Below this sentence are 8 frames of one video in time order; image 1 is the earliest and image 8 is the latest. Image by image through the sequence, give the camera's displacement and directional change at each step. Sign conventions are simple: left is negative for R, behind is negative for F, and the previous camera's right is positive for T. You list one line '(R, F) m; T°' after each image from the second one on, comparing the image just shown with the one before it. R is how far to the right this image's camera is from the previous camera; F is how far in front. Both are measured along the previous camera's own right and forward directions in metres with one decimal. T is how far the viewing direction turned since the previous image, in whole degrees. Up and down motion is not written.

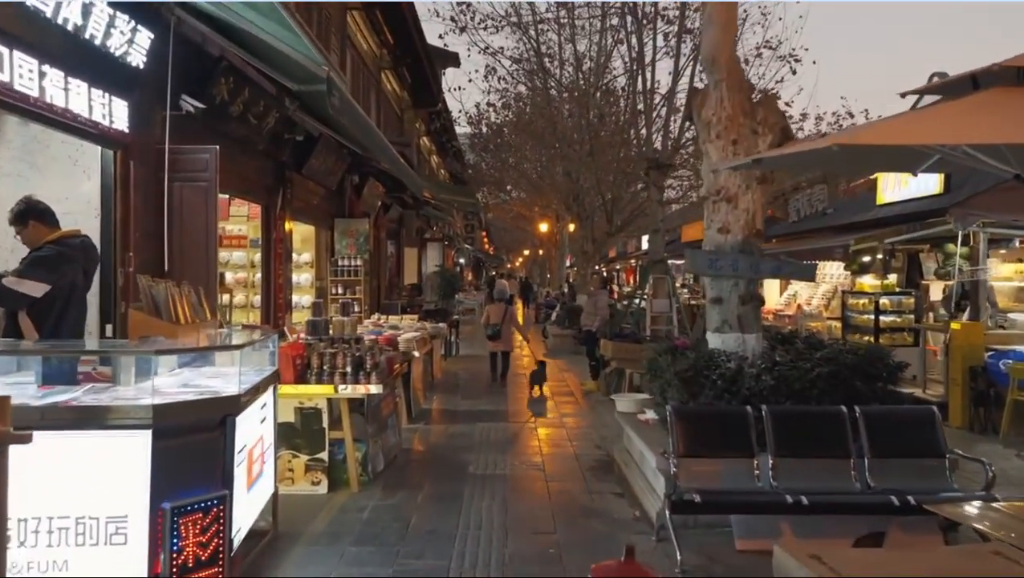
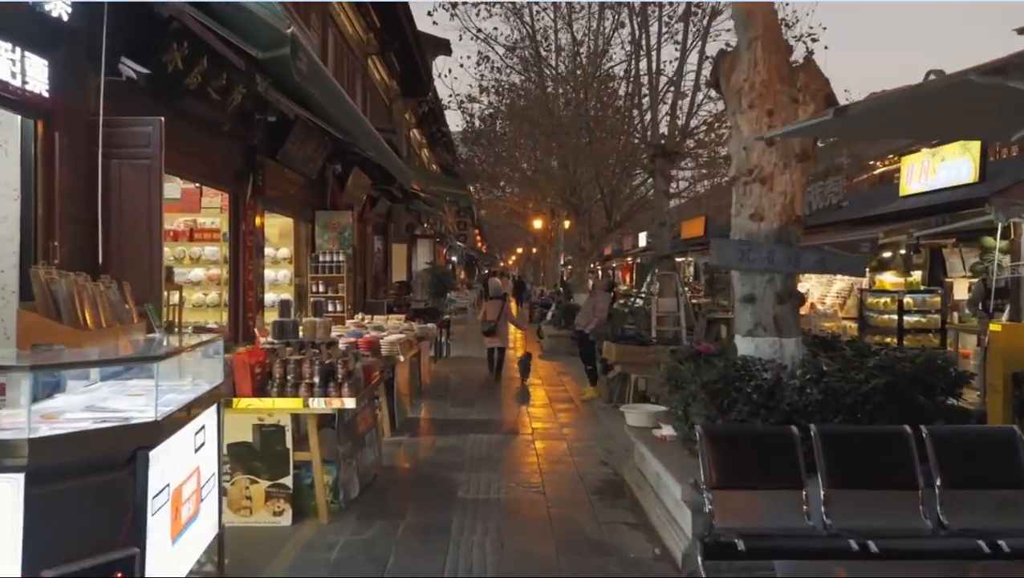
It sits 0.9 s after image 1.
(0.0, +1.0) m; +1°
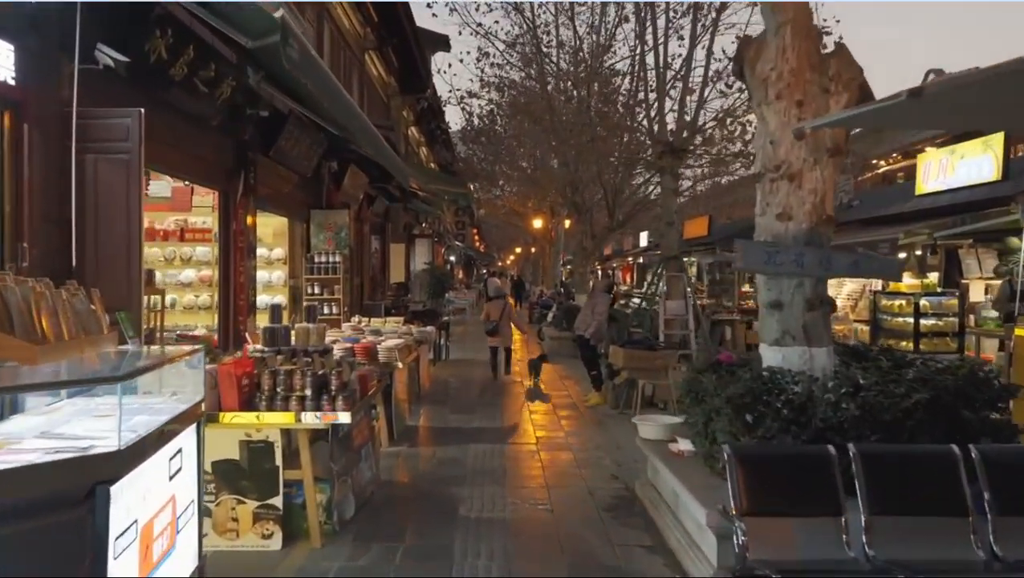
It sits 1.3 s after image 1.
(-0.1, +0.4) m; 0°
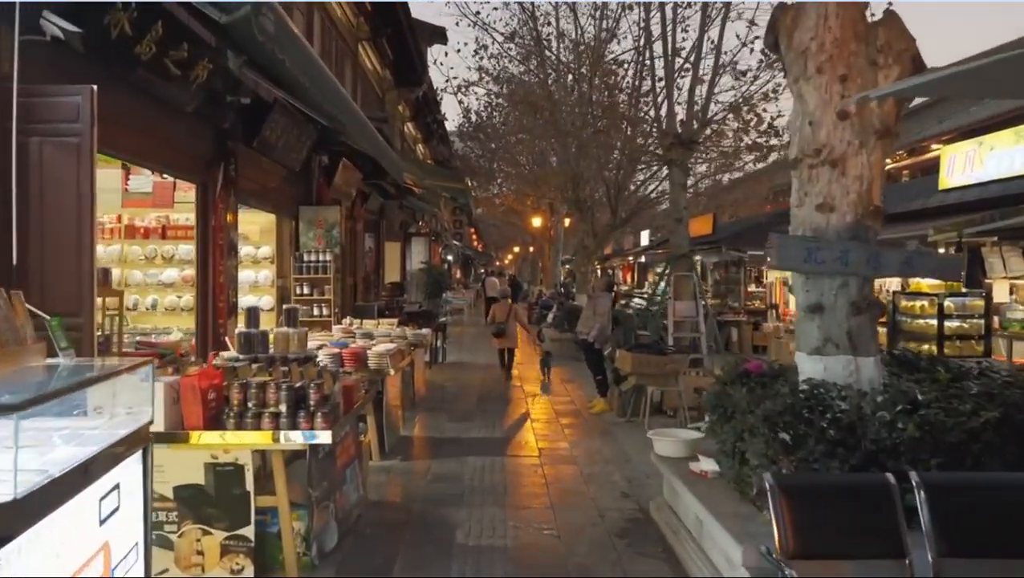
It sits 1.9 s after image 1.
(0.0, +0.6) m; 0°
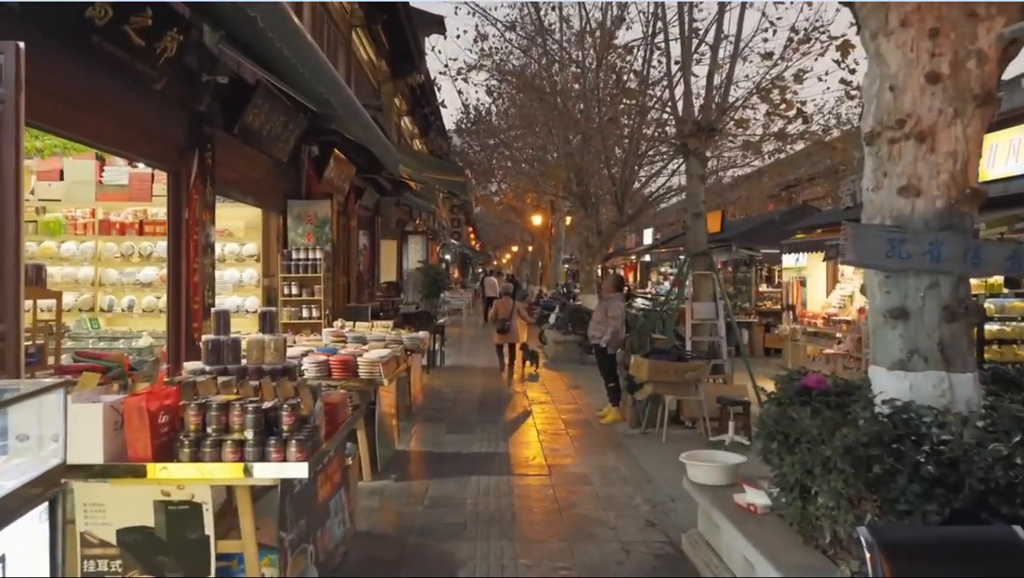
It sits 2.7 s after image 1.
(-0.1, +0.8) m; 0°
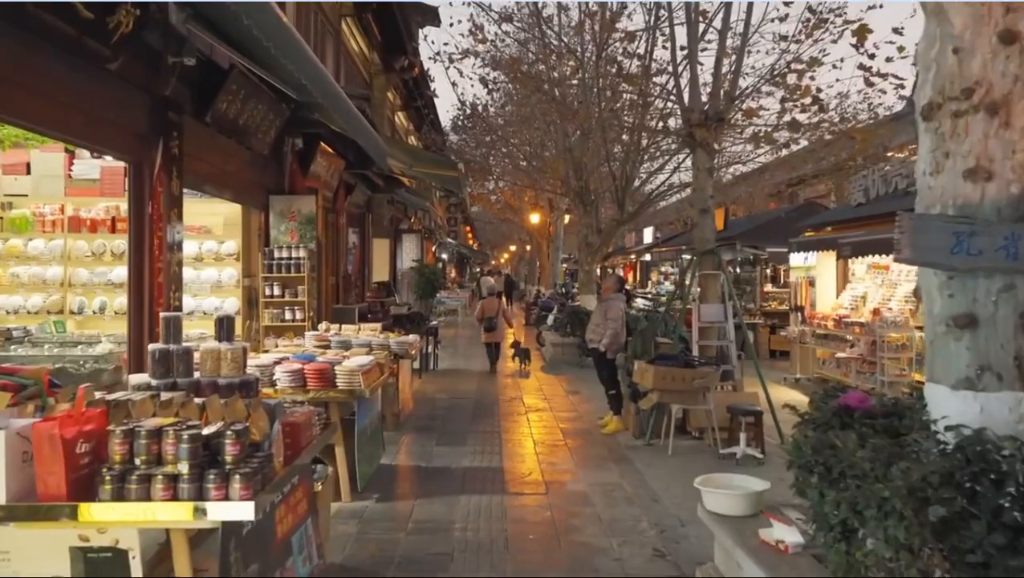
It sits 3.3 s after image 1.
(0.0, +0.6) m; 0°
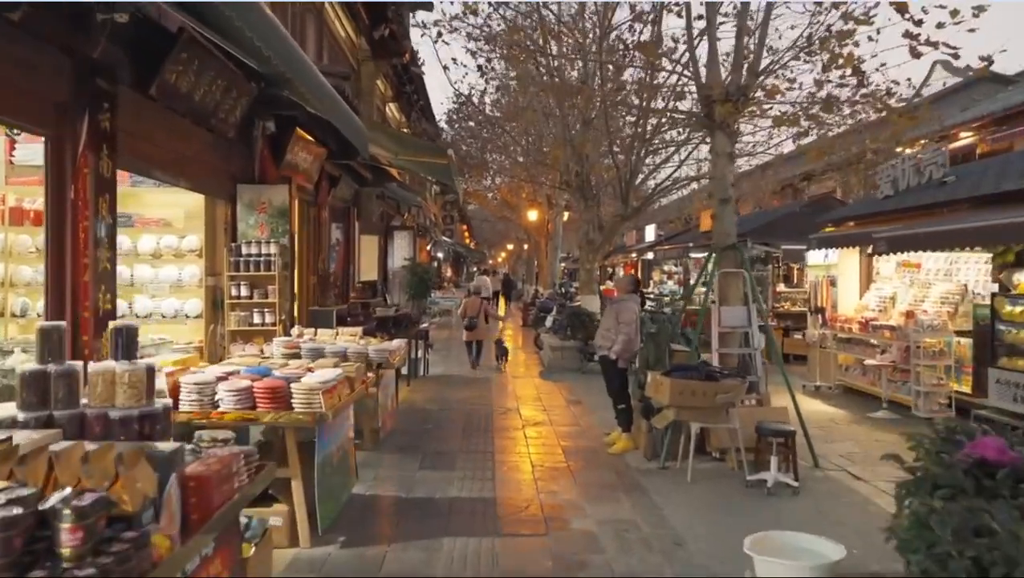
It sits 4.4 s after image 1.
(0.0, +1.1) m; 0°
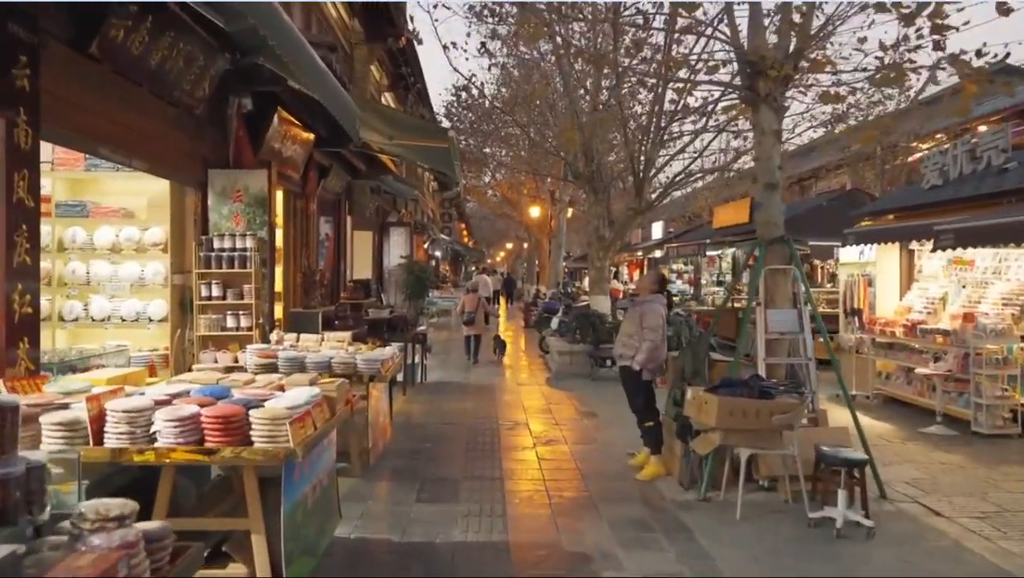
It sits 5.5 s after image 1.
(-0.1, +1.1) m; 0°
